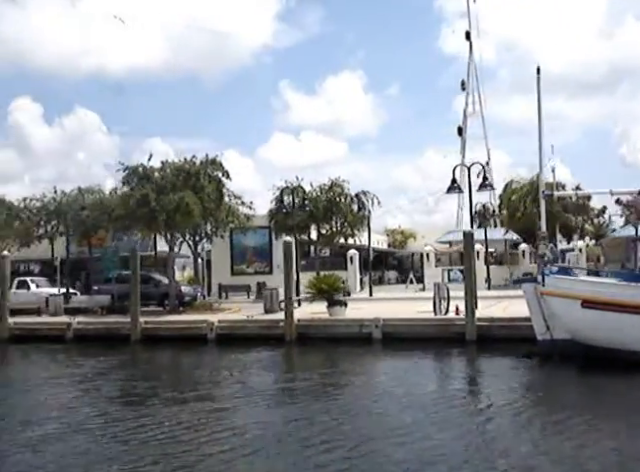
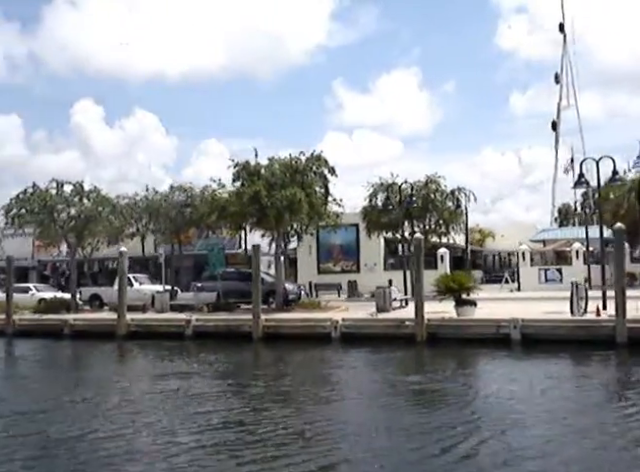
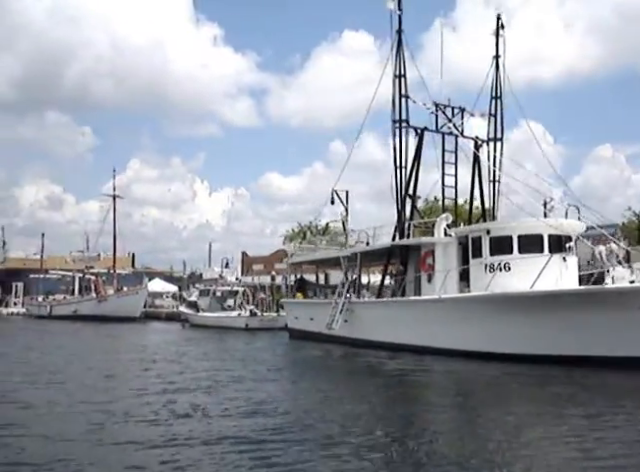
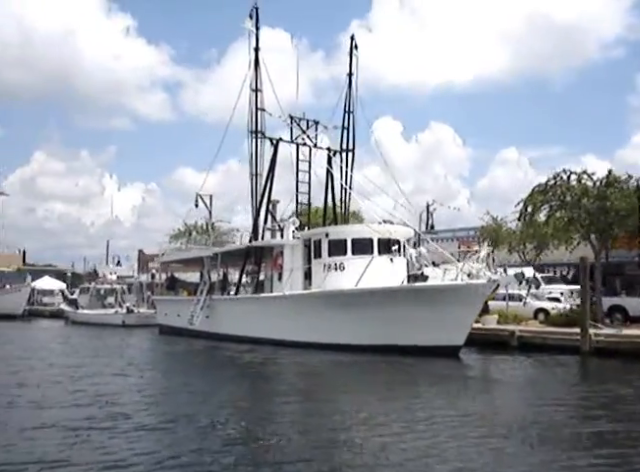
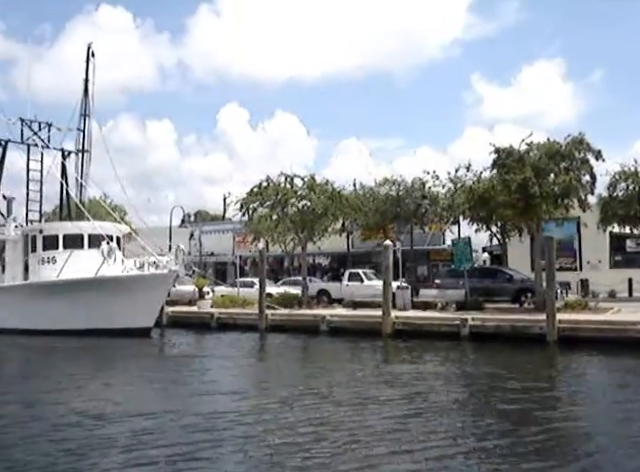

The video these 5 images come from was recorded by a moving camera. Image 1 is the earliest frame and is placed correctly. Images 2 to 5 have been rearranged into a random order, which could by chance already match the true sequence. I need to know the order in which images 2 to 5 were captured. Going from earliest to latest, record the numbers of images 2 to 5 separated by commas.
2, 5, 4, 3
